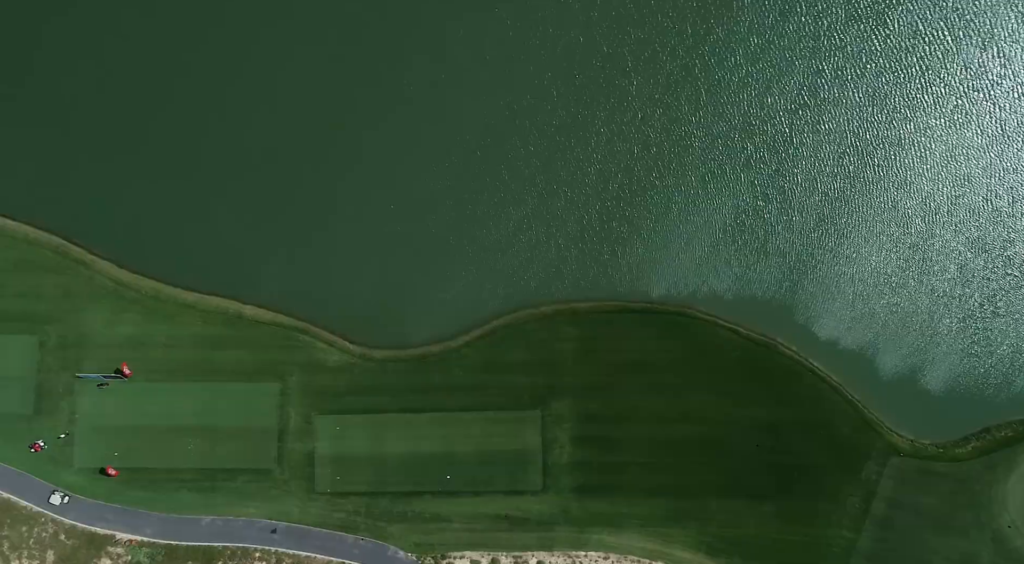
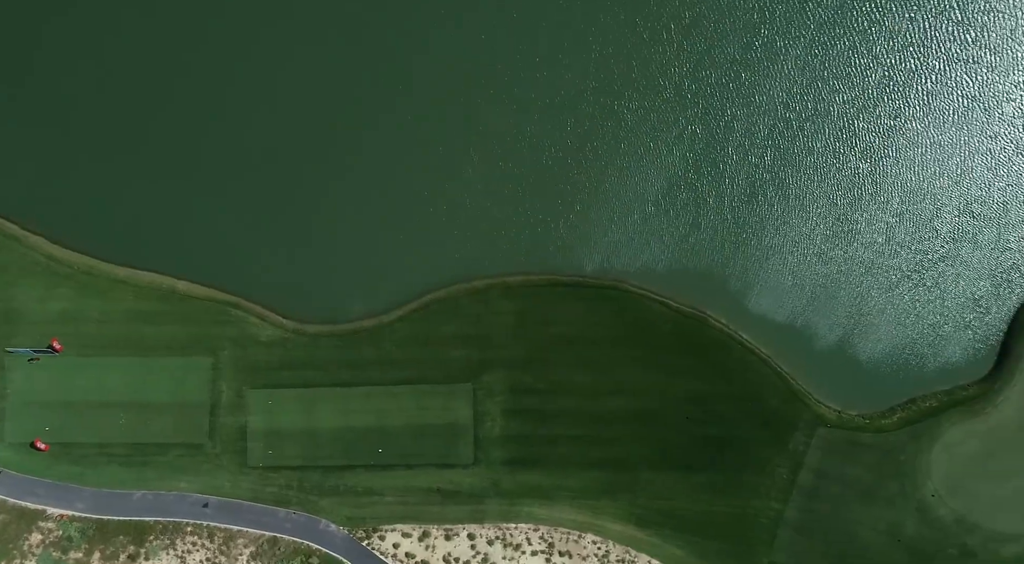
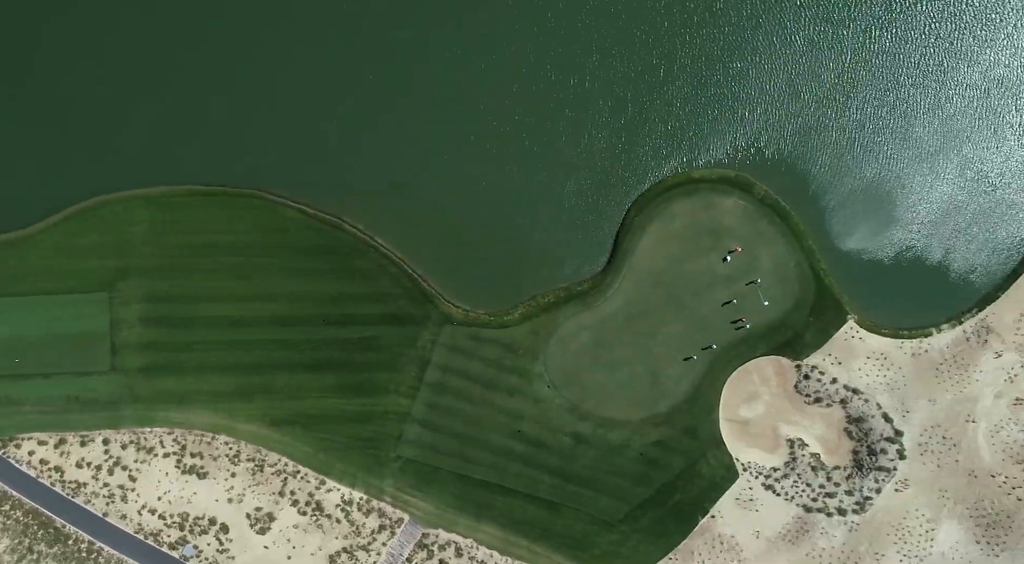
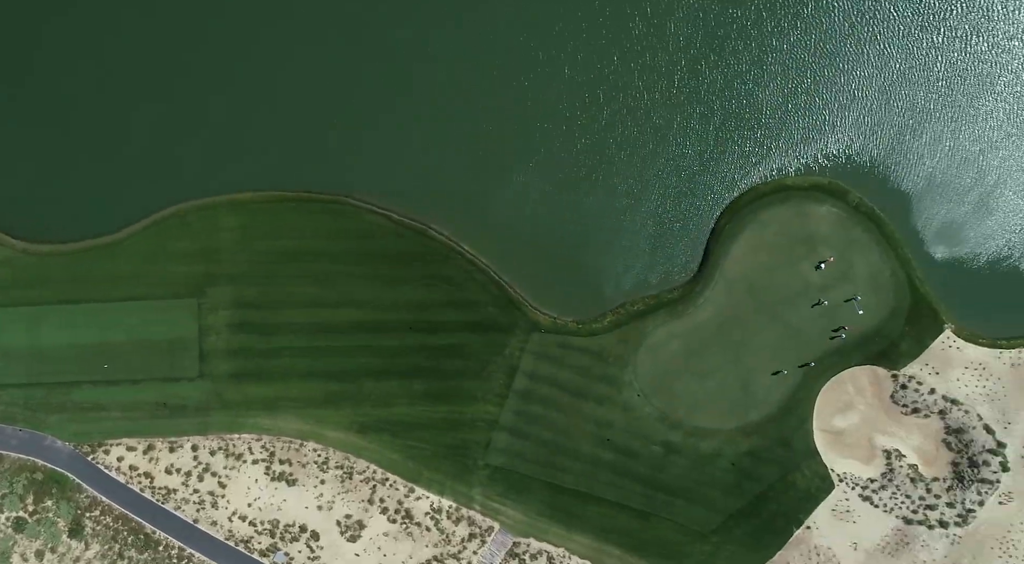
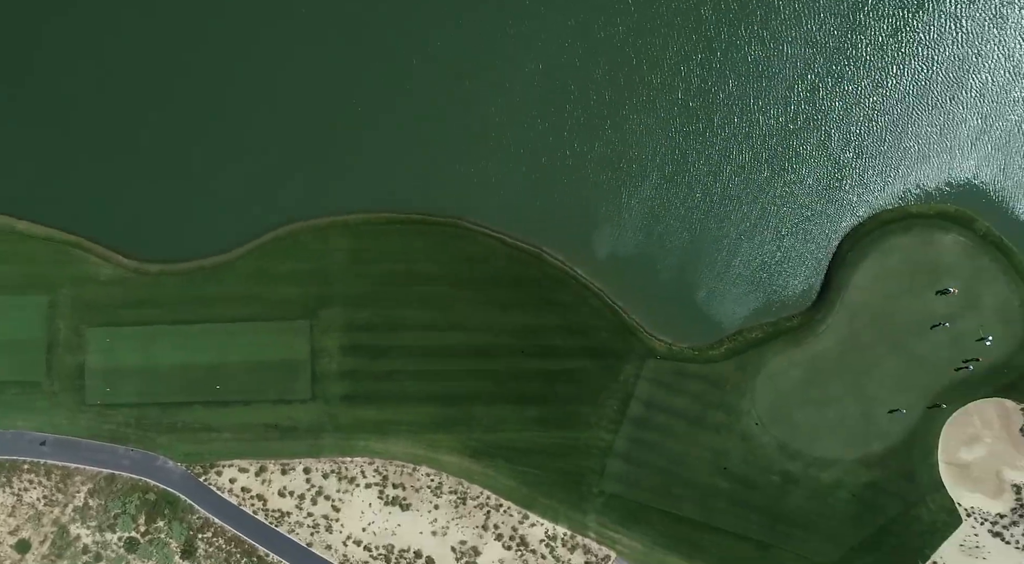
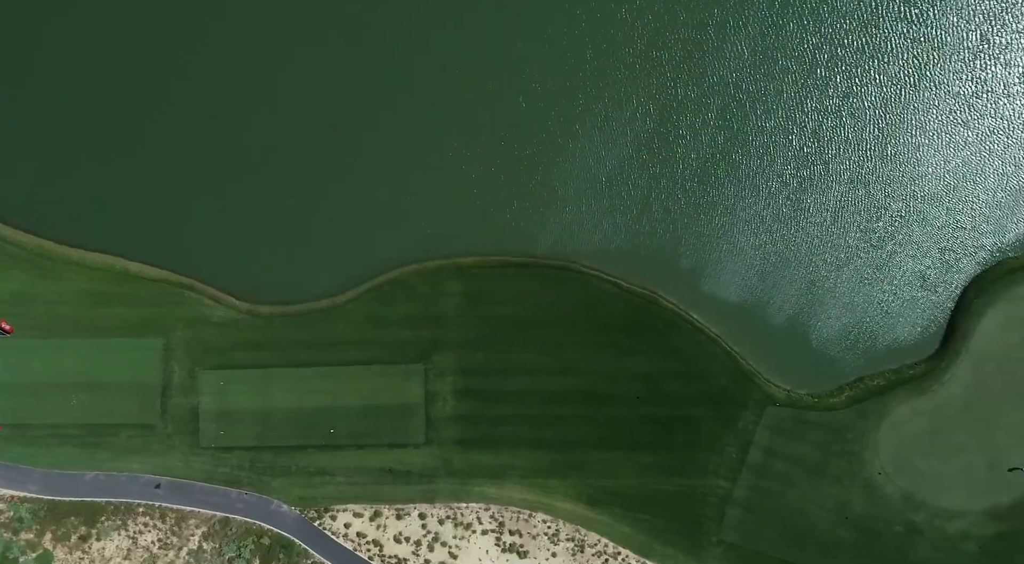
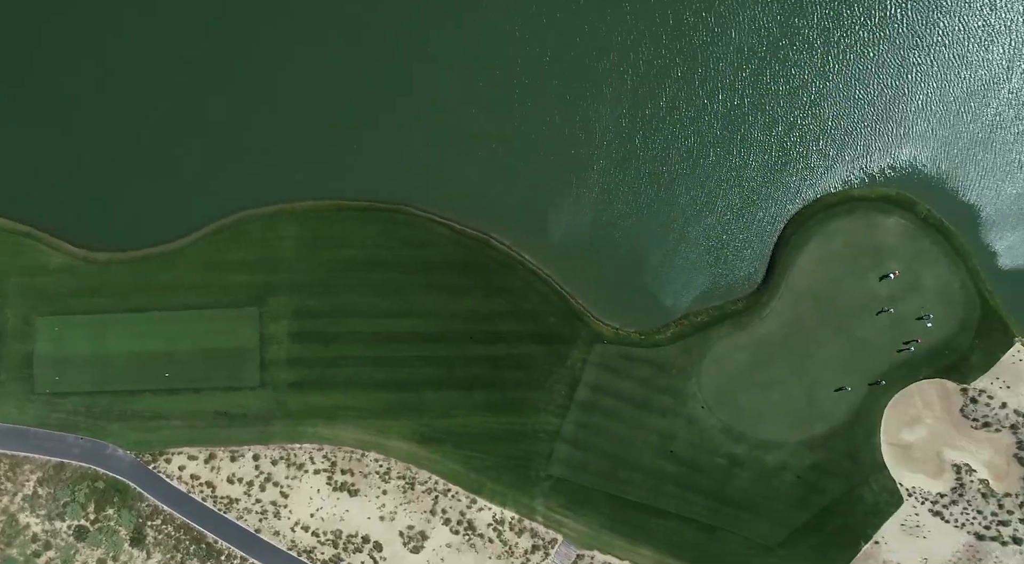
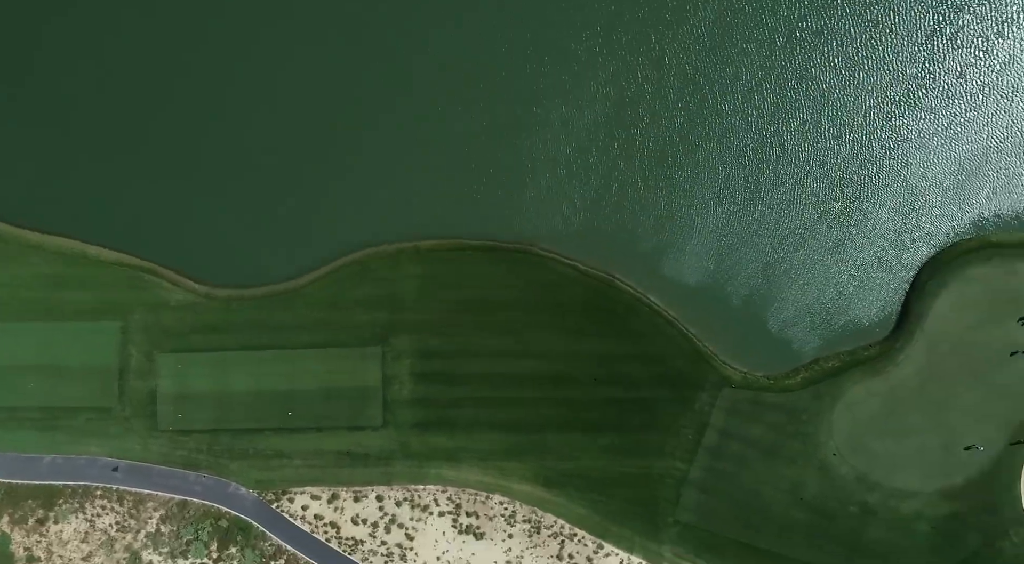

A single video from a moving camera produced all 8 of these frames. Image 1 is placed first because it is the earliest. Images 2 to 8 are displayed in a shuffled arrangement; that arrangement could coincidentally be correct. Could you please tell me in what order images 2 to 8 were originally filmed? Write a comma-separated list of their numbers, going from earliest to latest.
2, 6, 8, 5, 7, 4, 3
